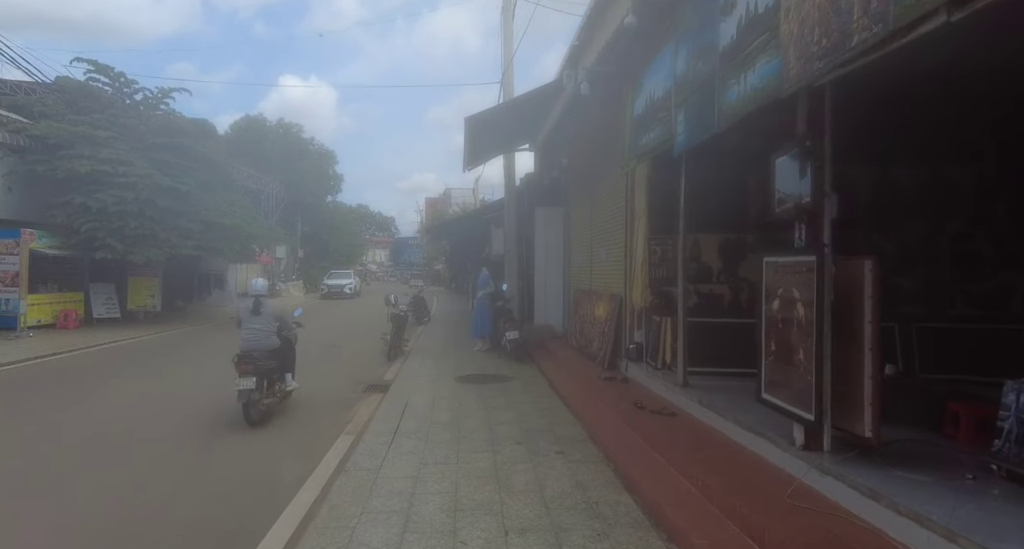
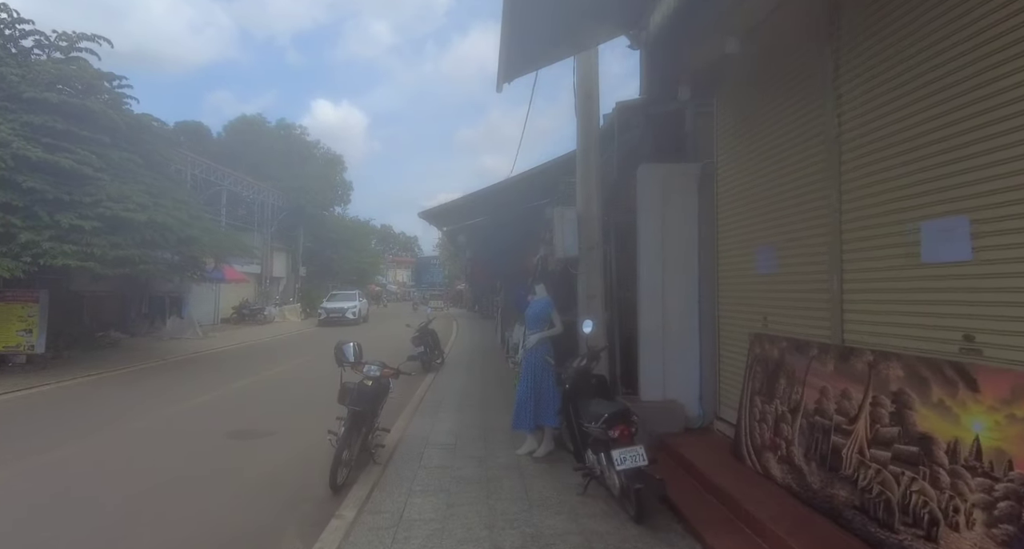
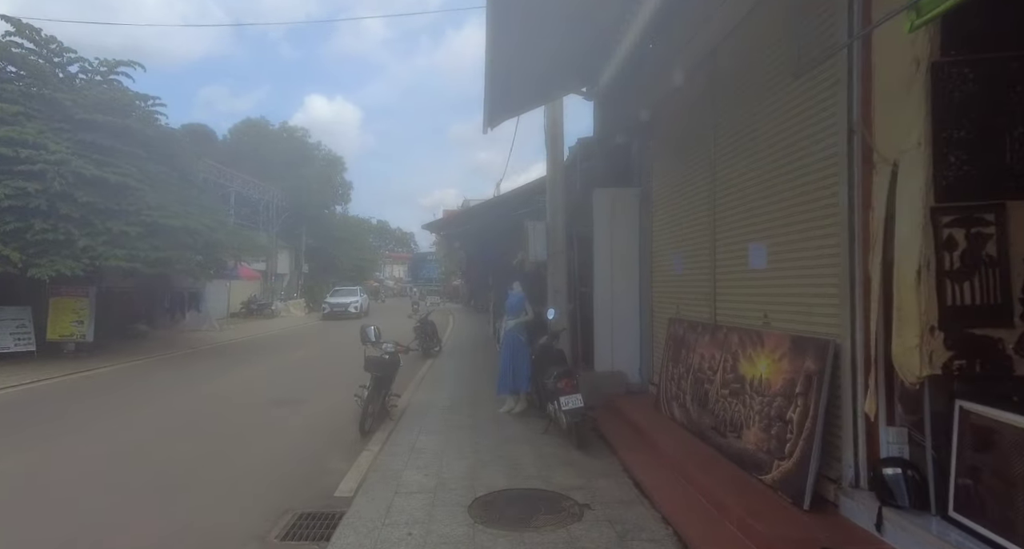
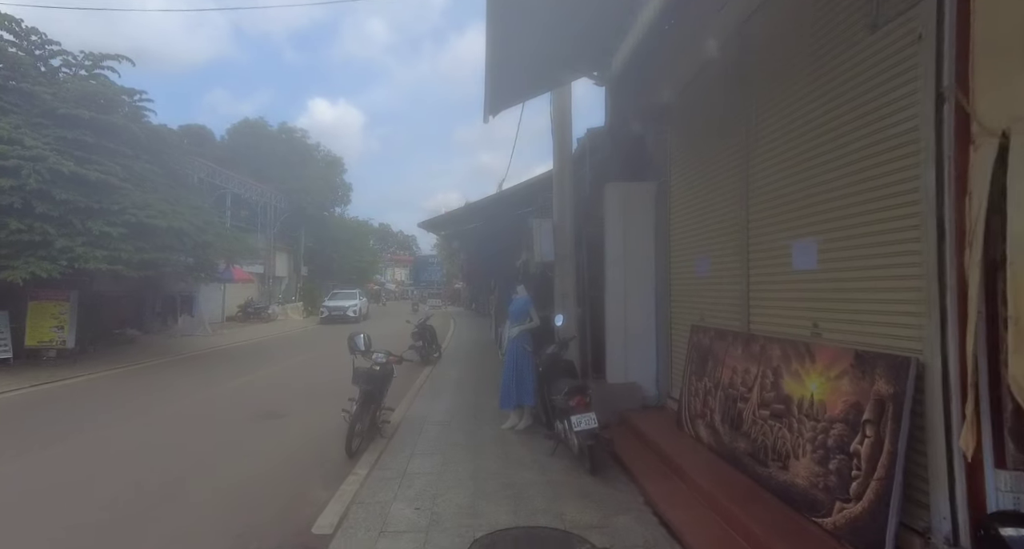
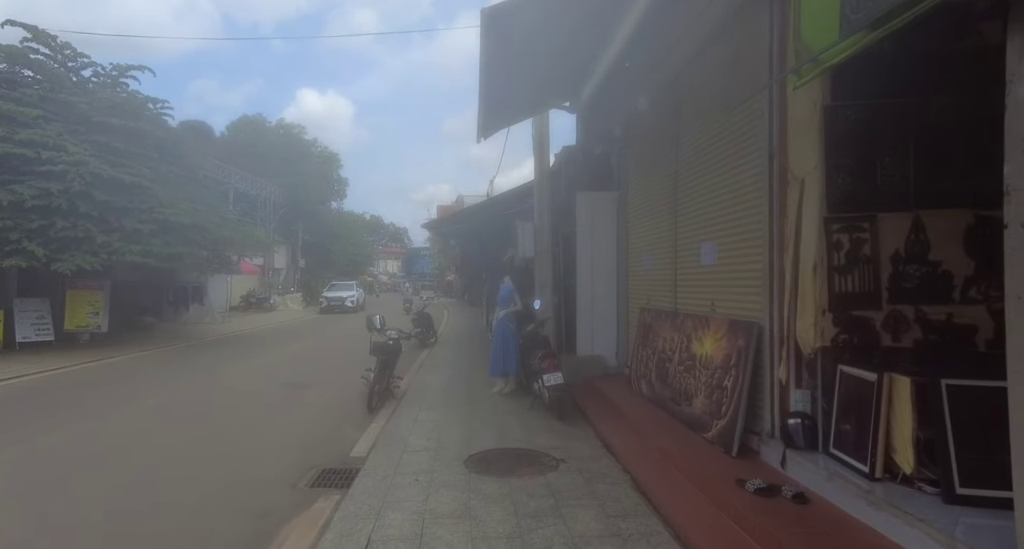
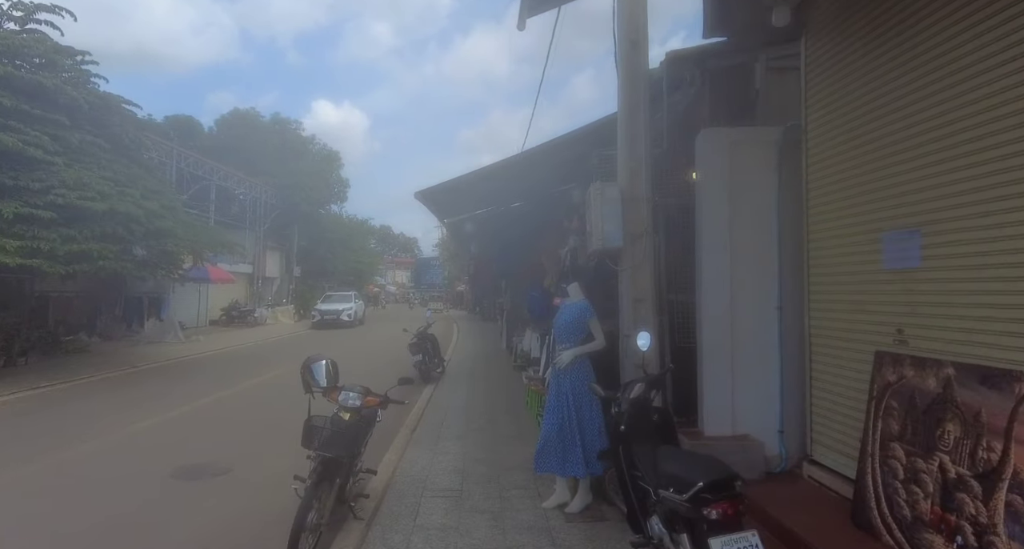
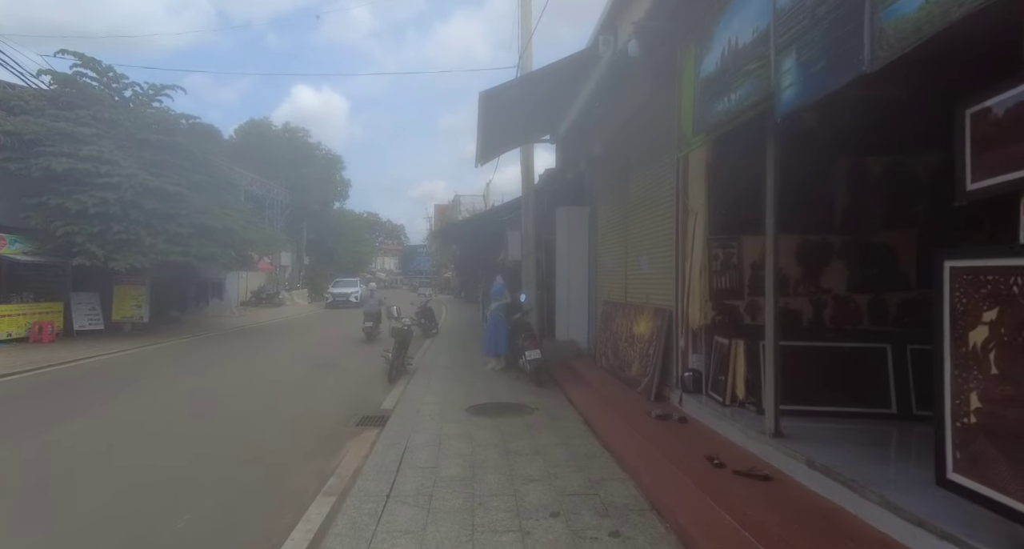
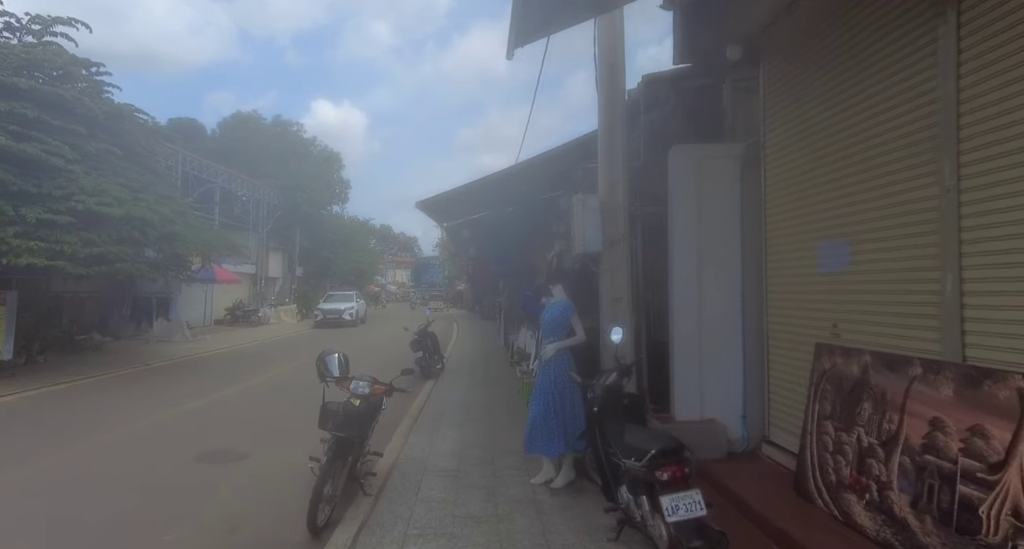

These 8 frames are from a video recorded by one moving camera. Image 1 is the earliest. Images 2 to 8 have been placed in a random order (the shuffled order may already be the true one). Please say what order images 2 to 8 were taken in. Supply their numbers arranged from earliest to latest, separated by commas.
7, 5, 3, 4, 2, 8, 6
